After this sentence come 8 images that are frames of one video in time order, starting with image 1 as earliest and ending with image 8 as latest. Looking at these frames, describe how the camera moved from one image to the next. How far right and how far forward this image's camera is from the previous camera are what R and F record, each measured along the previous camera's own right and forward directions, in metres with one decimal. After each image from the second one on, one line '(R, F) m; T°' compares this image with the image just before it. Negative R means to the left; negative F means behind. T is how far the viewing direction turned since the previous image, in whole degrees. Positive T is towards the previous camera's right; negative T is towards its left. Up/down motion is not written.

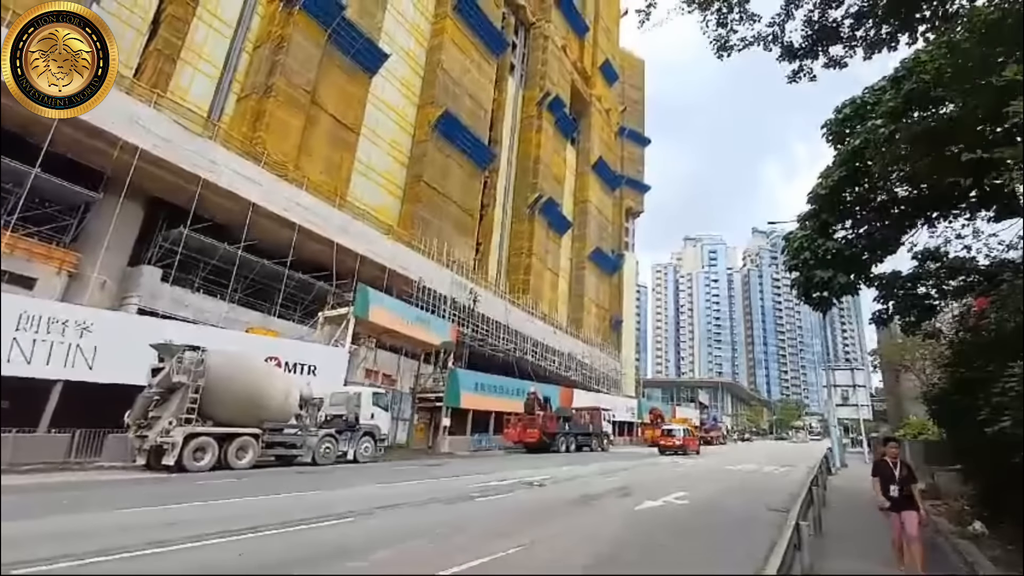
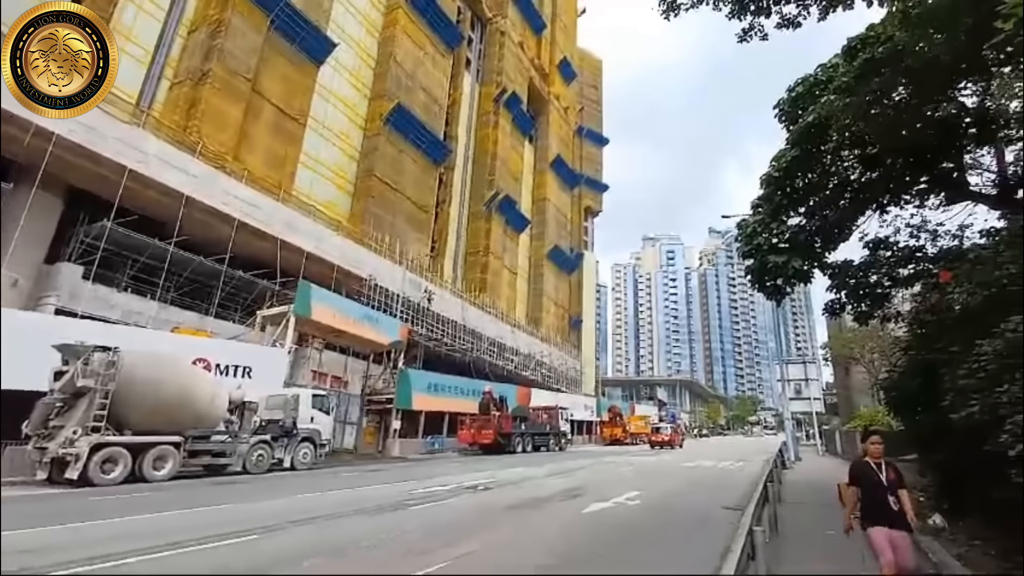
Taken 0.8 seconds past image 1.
(+0.4, +0.7) m; +4°
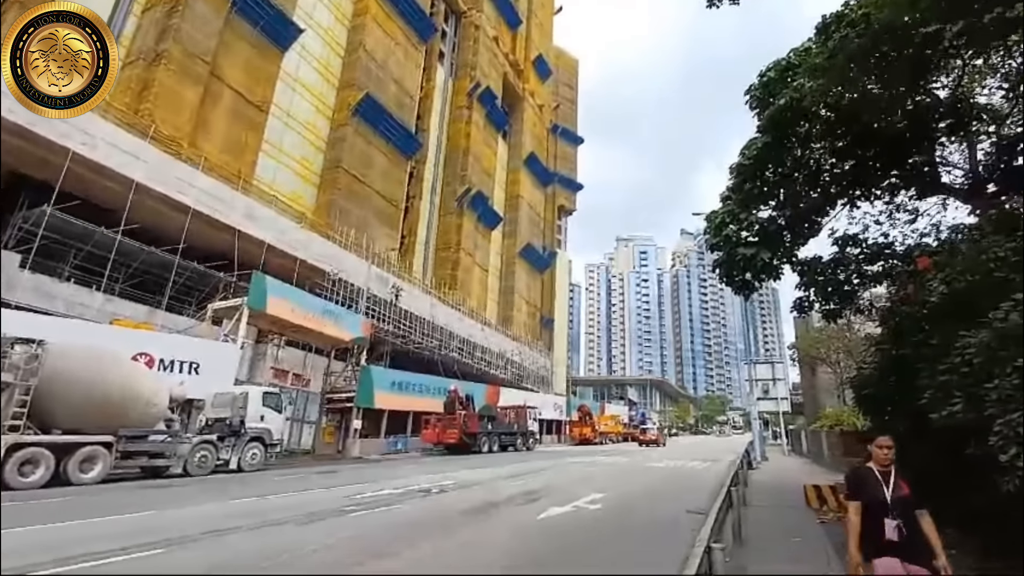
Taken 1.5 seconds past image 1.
(+0.3, +0.5) m; +3°
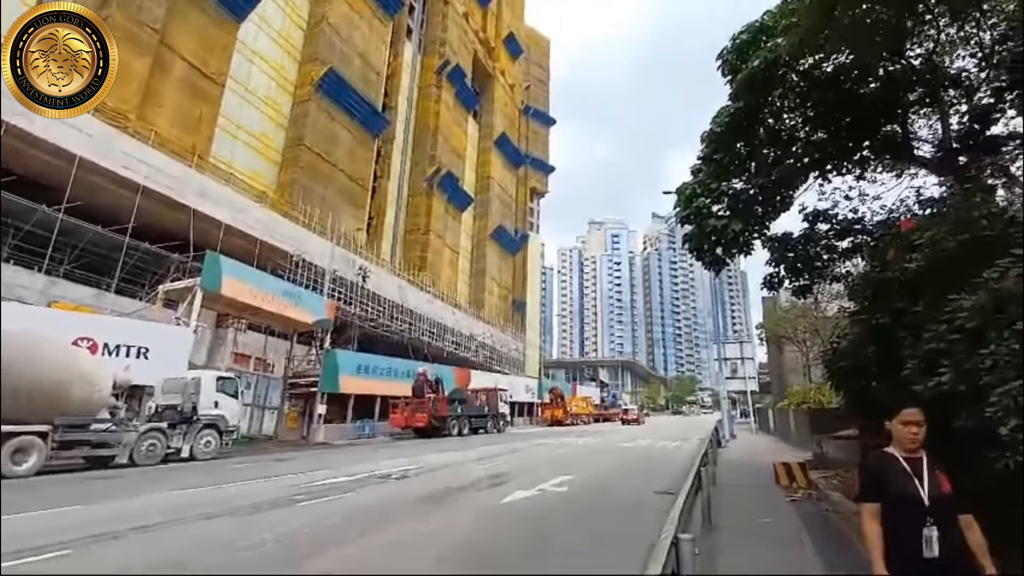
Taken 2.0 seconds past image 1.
(+0.2, +0.4) m; +3°
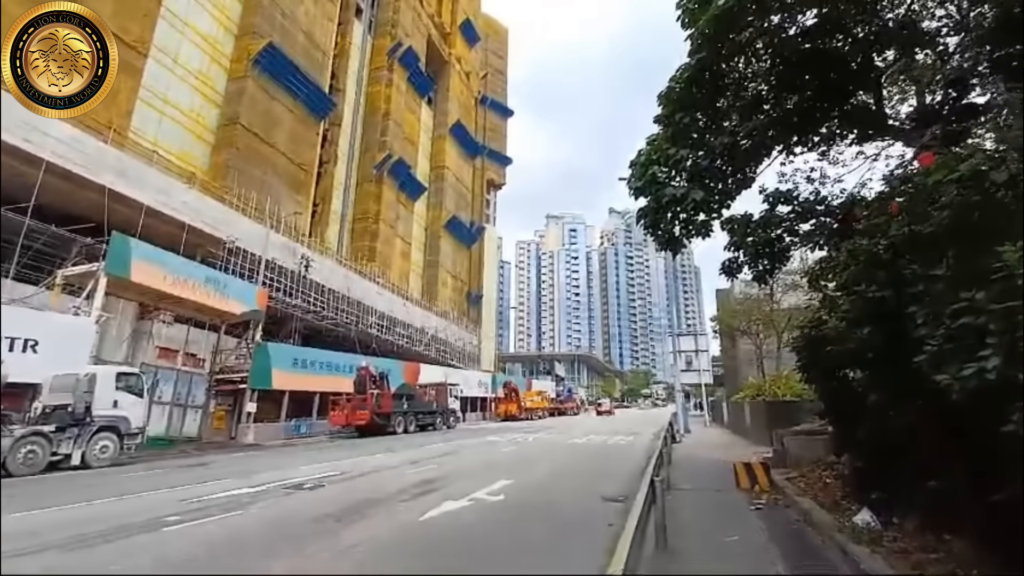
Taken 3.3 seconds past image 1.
(+0.4, +1.1) m; +4°
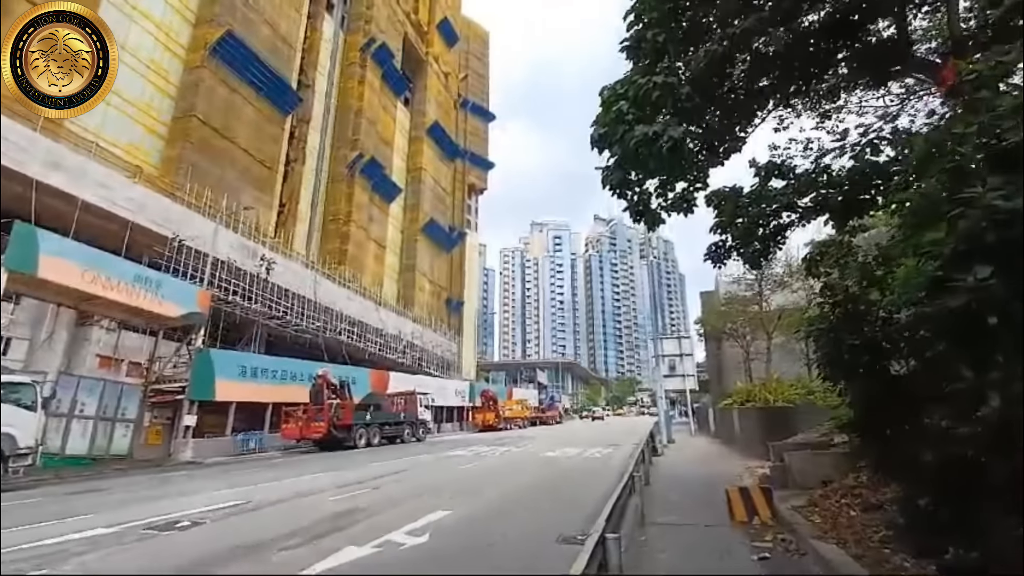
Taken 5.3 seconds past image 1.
(+0.6, +1.6) m; +1°
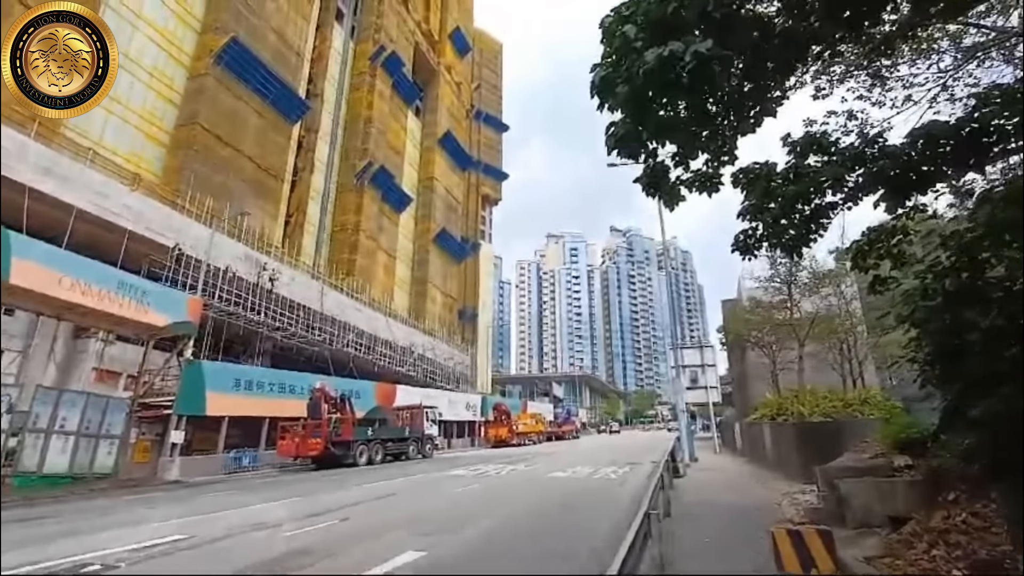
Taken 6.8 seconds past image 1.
(+0.3, +1.2) m; -2°
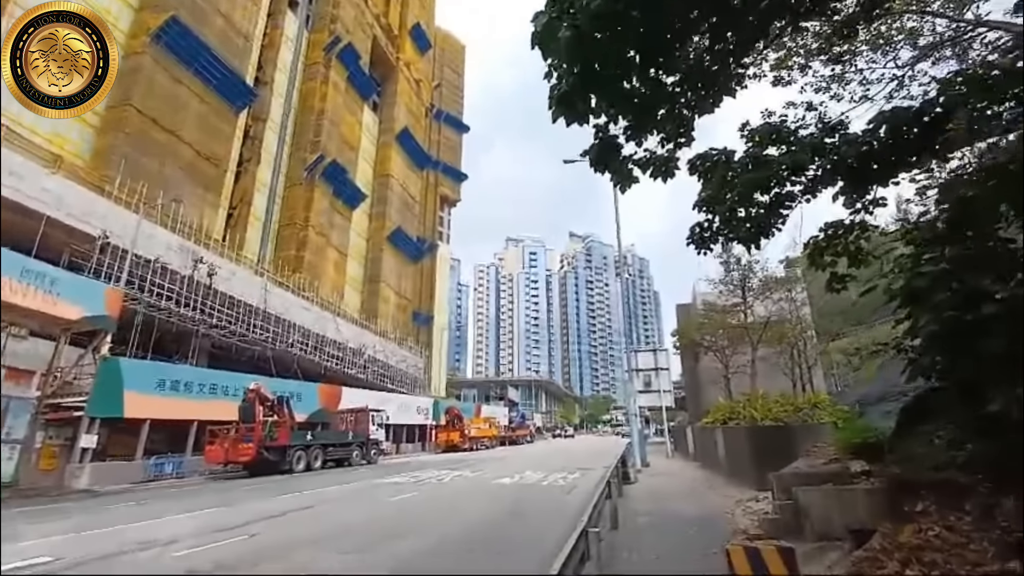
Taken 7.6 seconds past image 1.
(+0.2, +0.7) m; +4°
